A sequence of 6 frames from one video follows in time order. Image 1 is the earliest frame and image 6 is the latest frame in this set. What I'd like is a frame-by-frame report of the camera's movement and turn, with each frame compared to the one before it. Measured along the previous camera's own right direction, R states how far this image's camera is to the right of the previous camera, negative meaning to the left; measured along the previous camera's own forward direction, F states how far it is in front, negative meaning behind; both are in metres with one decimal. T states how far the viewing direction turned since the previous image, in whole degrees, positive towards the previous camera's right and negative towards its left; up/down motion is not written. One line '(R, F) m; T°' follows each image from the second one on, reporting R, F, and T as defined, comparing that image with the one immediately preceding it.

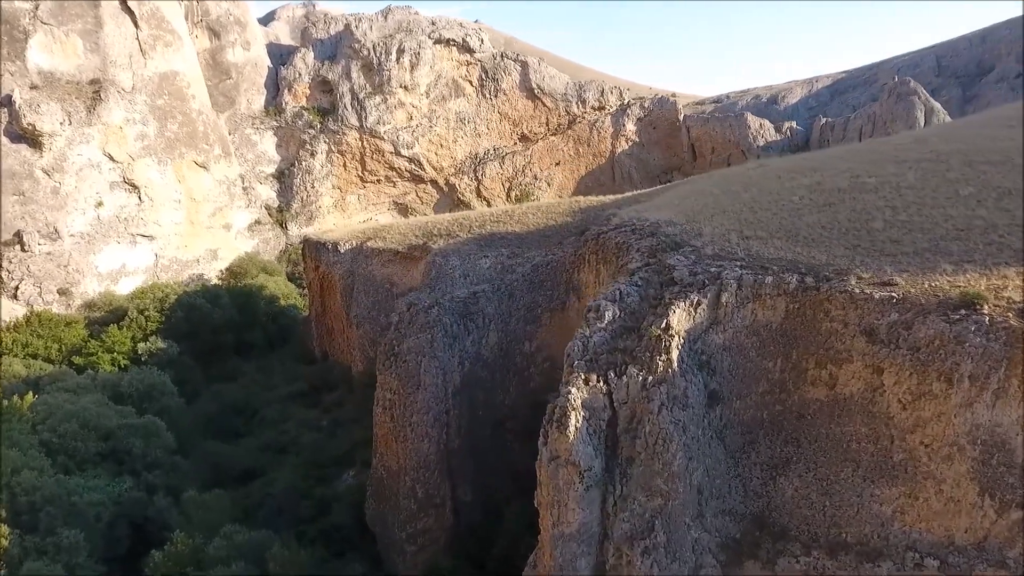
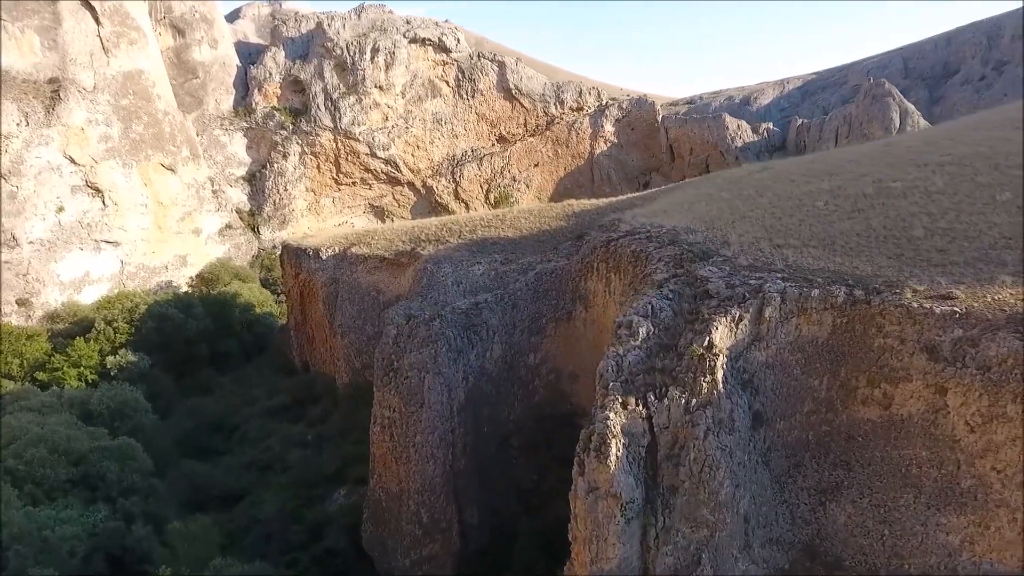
(-0.4, +0.3) m; +3°
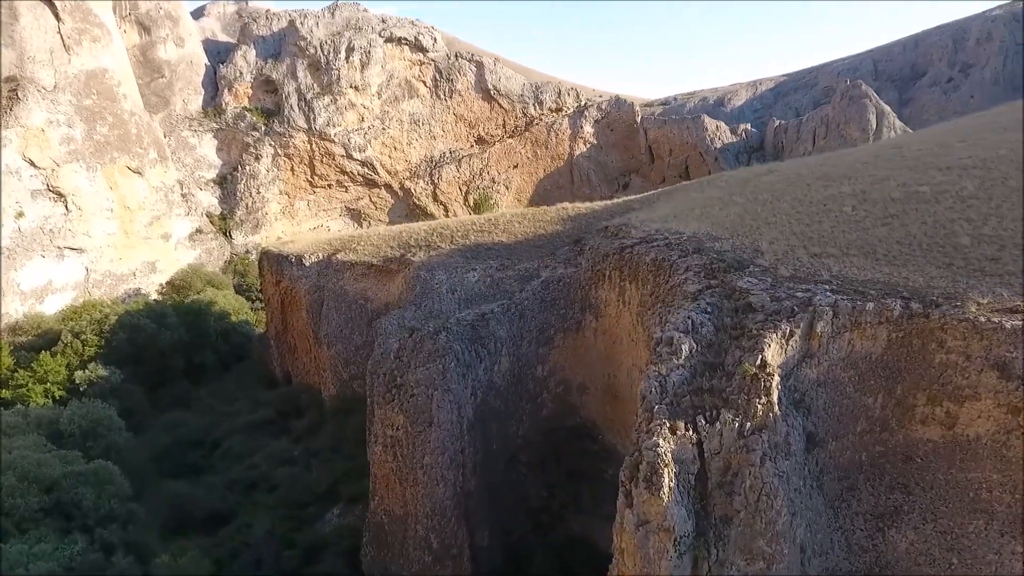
(-0.4, +0.3) m; +3°
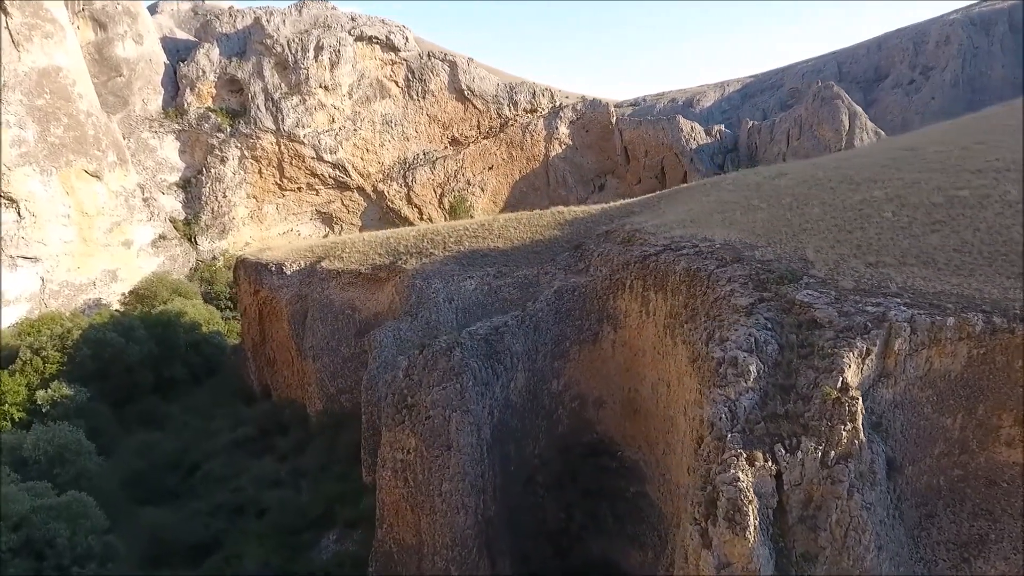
(-0.5, +0.4) m; +3°
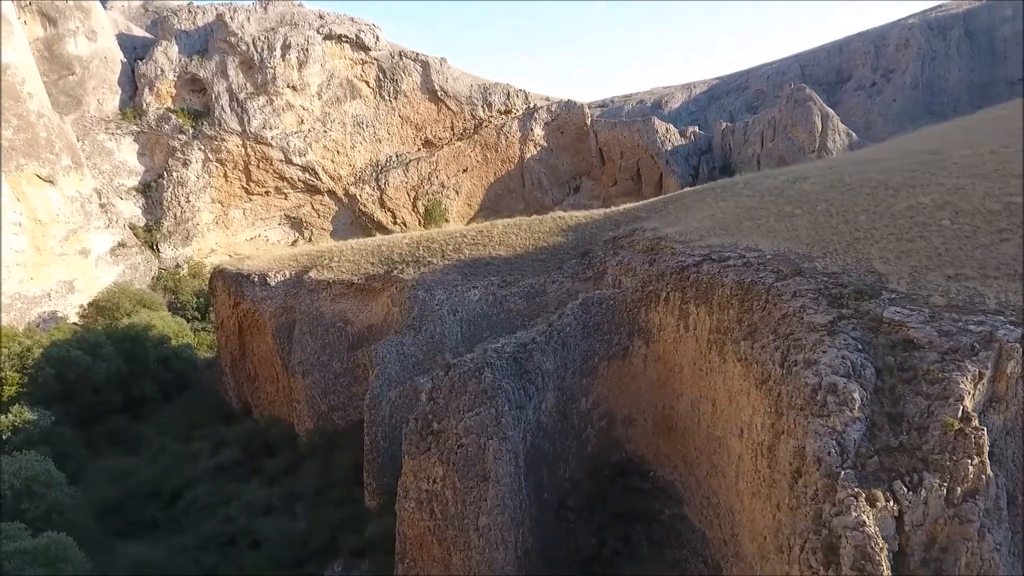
(-0.6, +0.4) m; +3°
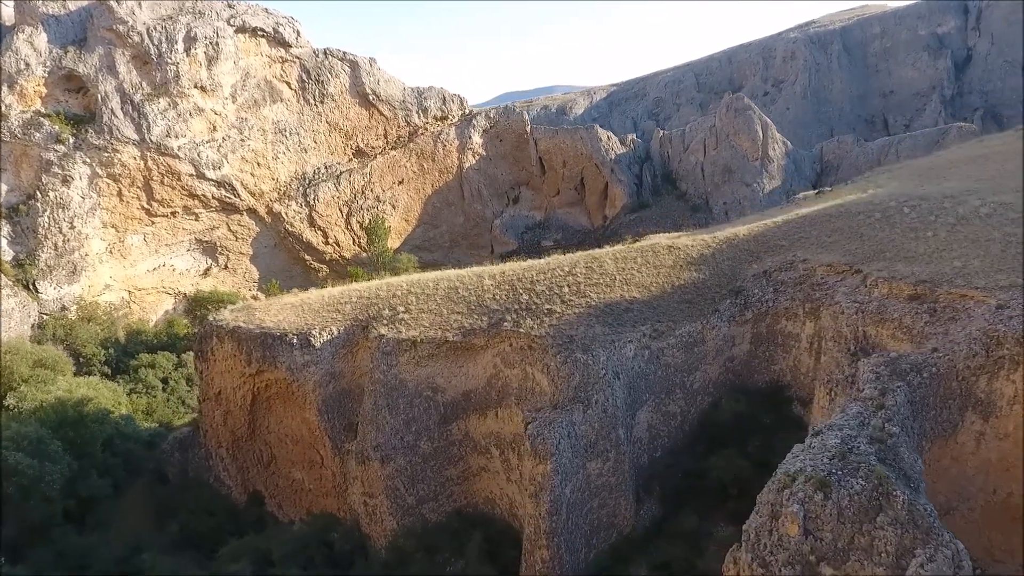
(-3.4, +2.1) m; +13°
